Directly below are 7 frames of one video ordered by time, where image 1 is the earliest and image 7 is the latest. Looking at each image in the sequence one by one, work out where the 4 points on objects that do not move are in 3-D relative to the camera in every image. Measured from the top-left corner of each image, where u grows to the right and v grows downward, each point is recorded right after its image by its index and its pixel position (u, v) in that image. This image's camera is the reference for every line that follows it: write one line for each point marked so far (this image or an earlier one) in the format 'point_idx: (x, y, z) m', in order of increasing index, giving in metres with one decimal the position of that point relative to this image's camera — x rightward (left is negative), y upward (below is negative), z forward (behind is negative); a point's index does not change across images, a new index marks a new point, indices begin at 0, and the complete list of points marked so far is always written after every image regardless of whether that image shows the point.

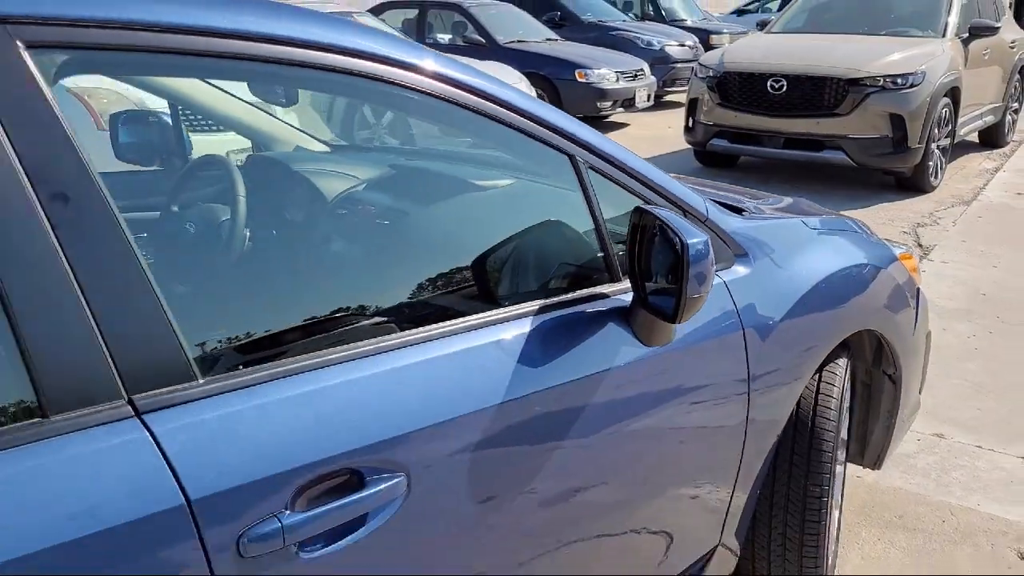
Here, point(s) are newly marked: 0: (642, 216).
0: (+0.3, +0.2, +1.7) m
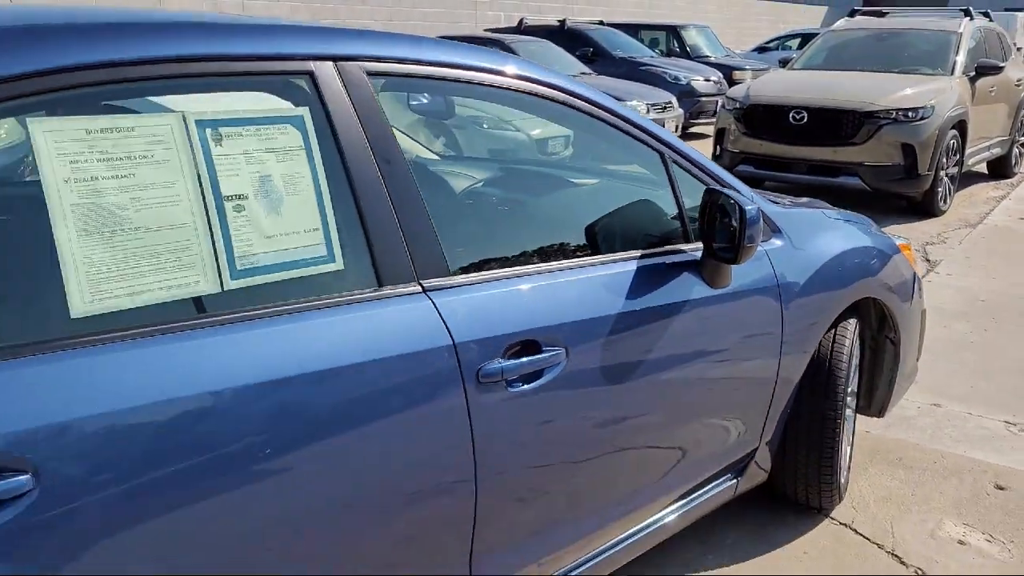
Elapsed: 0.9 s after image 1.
0: (+0.6, +0.3, +2.4) m
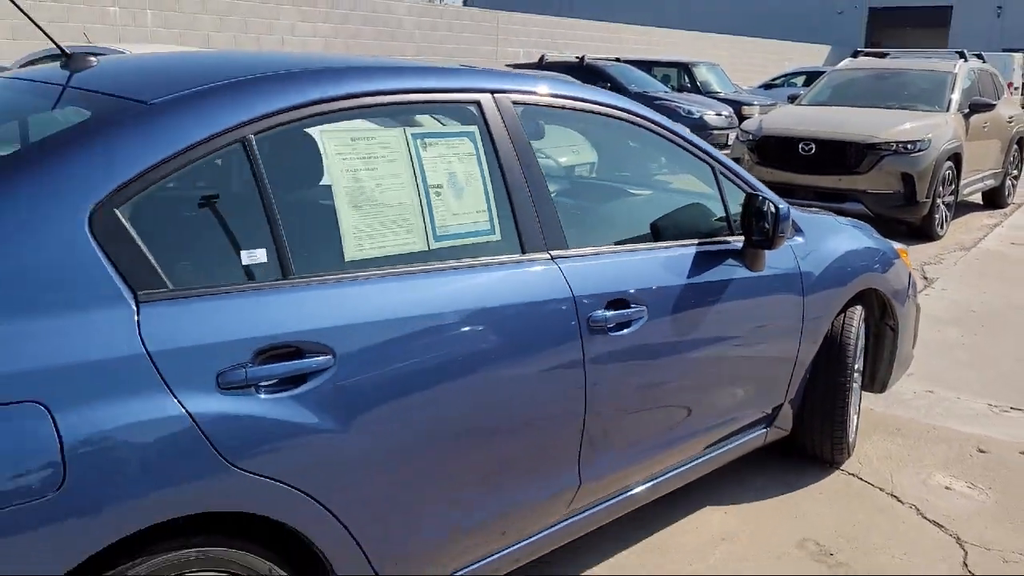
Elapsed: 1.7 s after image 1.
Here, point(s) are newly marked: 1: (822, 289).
0: (+0.9, +0.3, +3.1) m
1: (+1.2, 0.0, +3.5) m
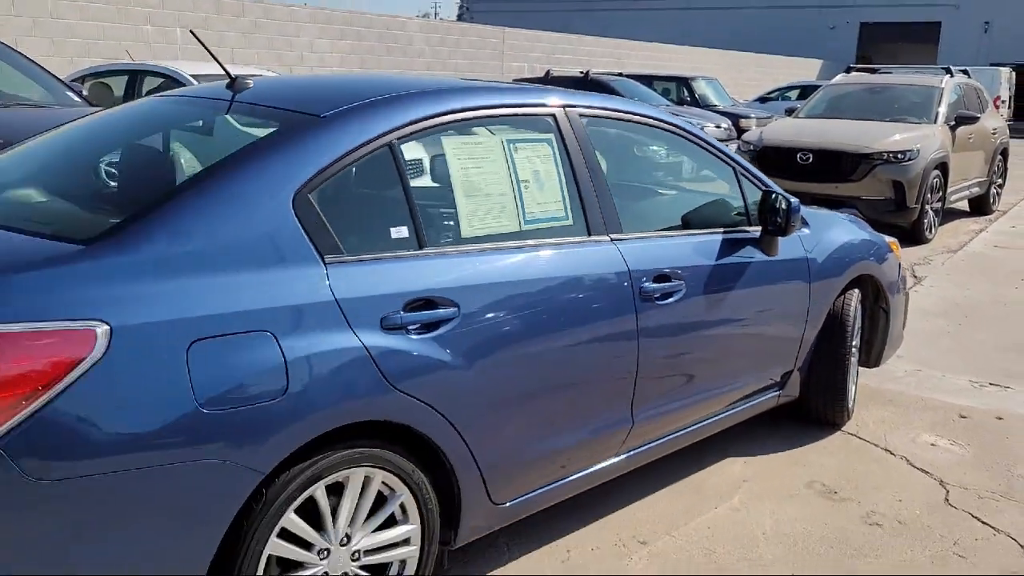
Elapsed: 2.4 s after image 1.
0: (+1.1, +0.4, +3.7) m
1: (+1.5, +0.1, +4.1) m
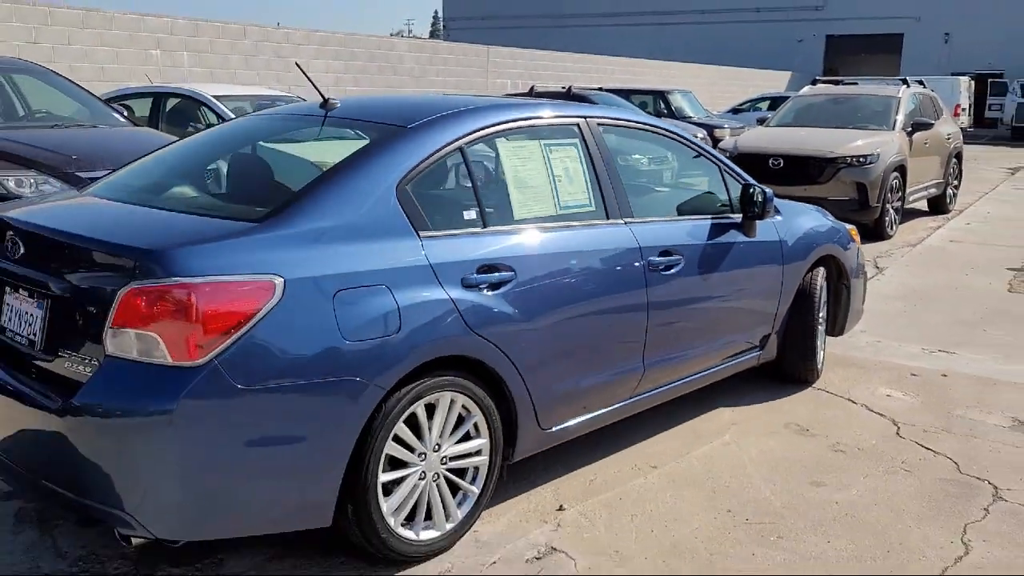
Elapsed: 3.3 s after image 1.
0: (+1.2, +0.5, +4.5) m
1: (+1.6, +0.2, +4.9) m
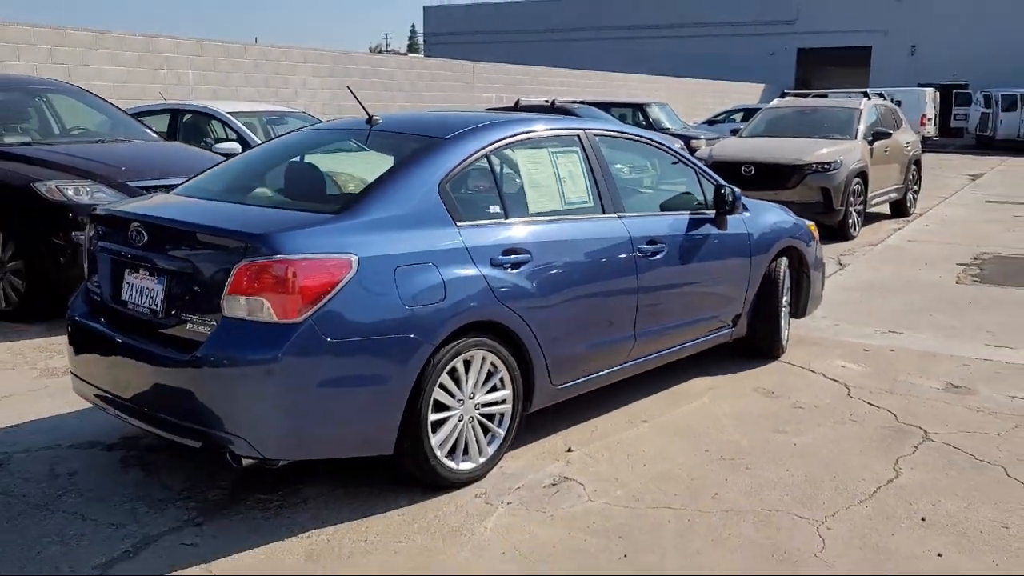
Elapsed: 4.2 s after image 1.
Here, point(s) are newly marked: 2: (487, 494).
0: (+1.3, +0.6, +5.3) m
1: (+1.6, +0.3, +5.7) m
2: (-0.1, -0.9, +3.8) m
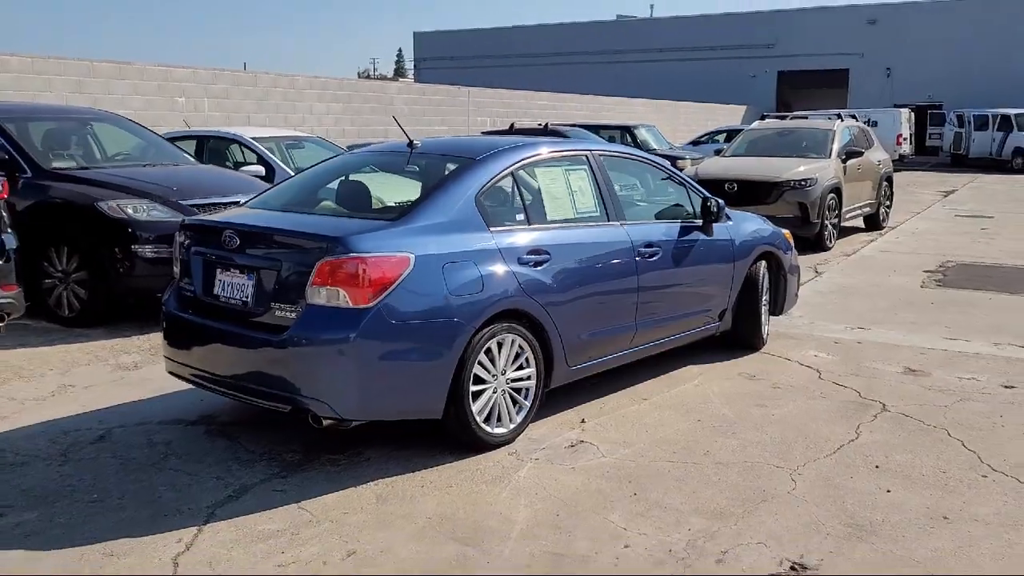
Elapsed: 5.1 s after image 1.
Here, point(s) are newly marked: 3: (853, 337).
0: (+1.4, +0.6, +6.2) m
1: (+1.7, +0.3, +6.5) m
2: (0.0, -0.9, +4.6) m
3: (+2.8, -0.4, +7.1) m
